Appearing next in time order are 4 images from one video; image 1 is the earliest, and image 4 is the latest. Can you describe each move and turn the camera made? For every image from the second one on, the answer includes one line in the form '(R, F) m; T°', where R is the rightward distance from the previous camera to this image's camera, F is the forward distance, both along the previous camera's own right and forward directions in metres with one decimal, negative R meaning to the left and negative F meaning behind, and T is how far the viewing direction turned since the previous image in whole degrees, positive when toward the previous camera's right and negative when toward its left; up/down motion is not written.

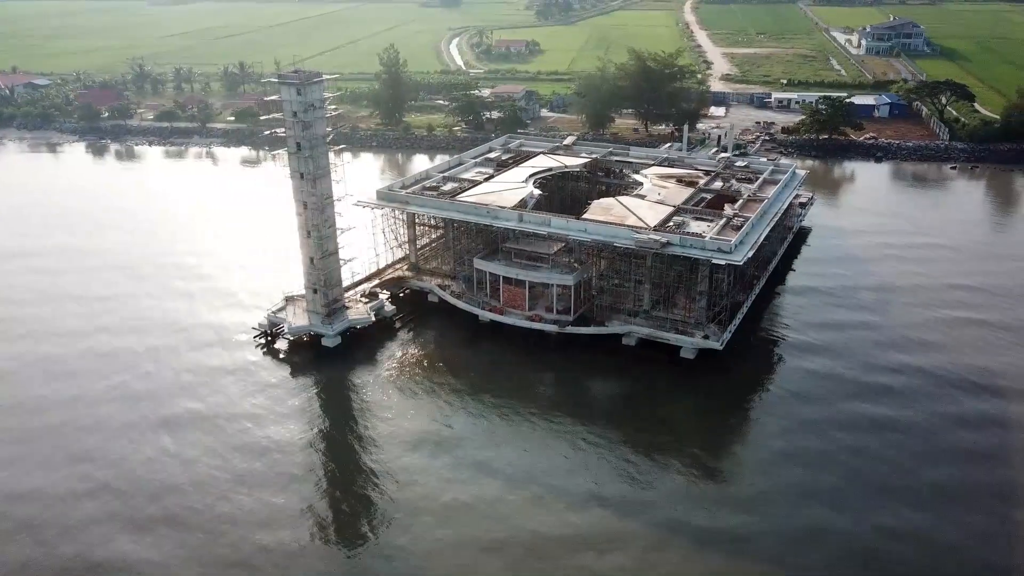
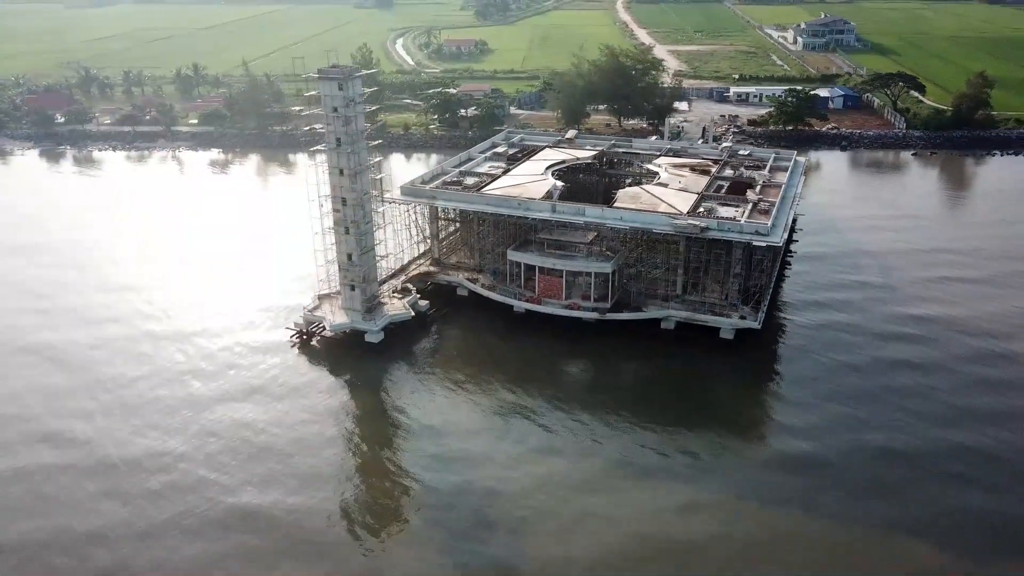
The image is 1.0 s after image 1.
(-3.9, -0.2) m; +5°
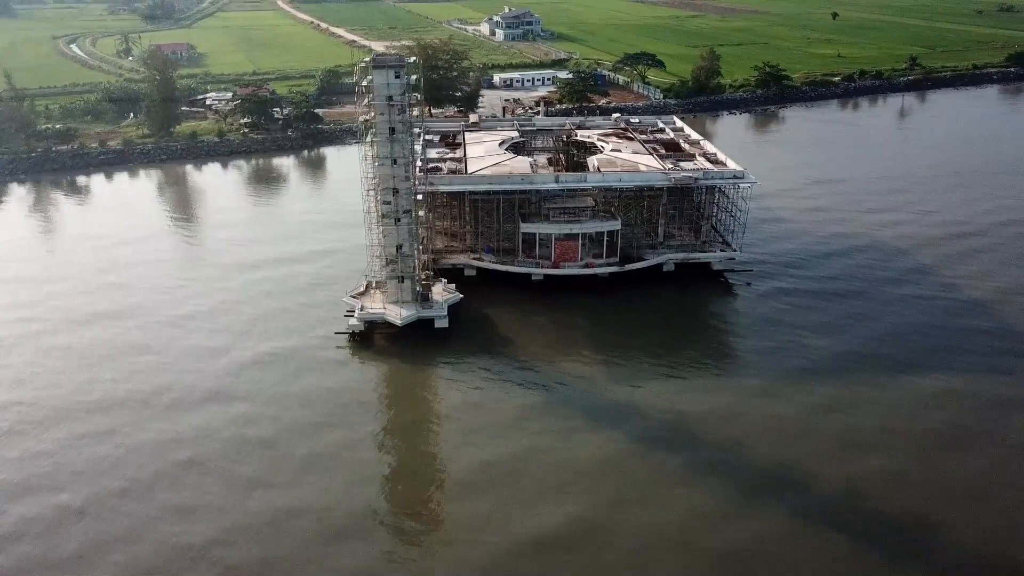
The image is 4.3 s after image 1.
(-13.6, +1.2) m; +25°
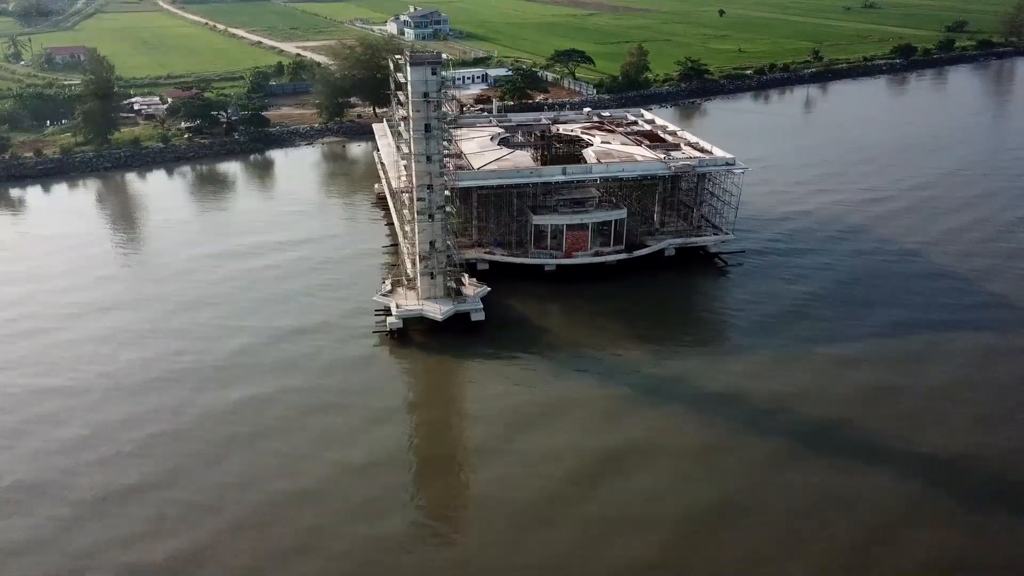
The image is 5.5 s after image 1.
(-5.0, -0.3) m; +8°
